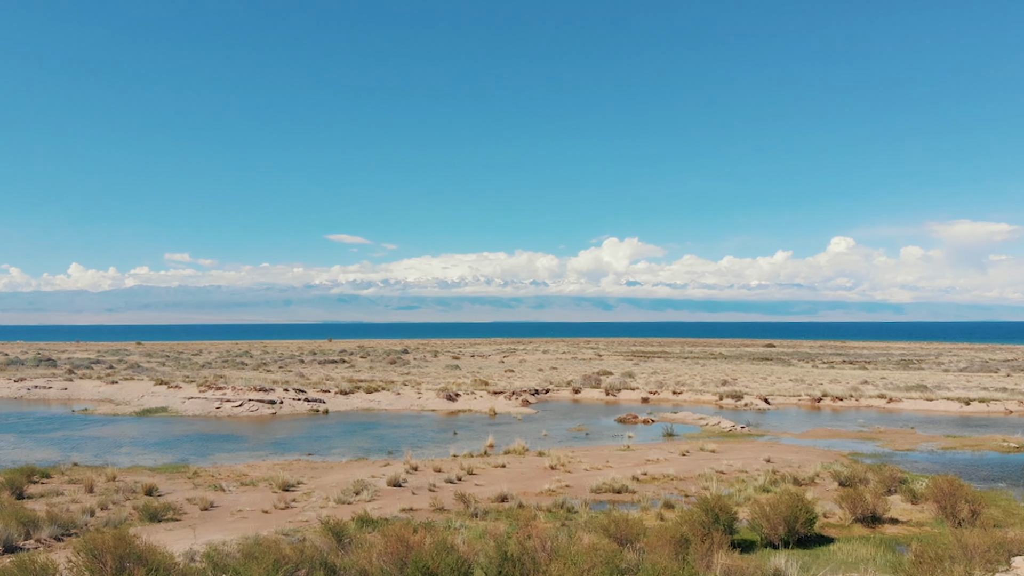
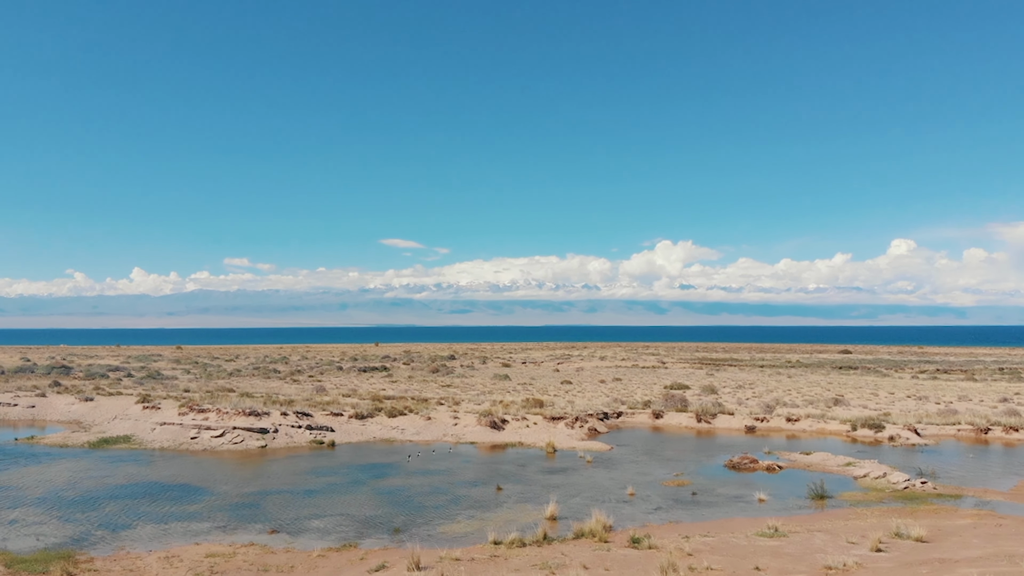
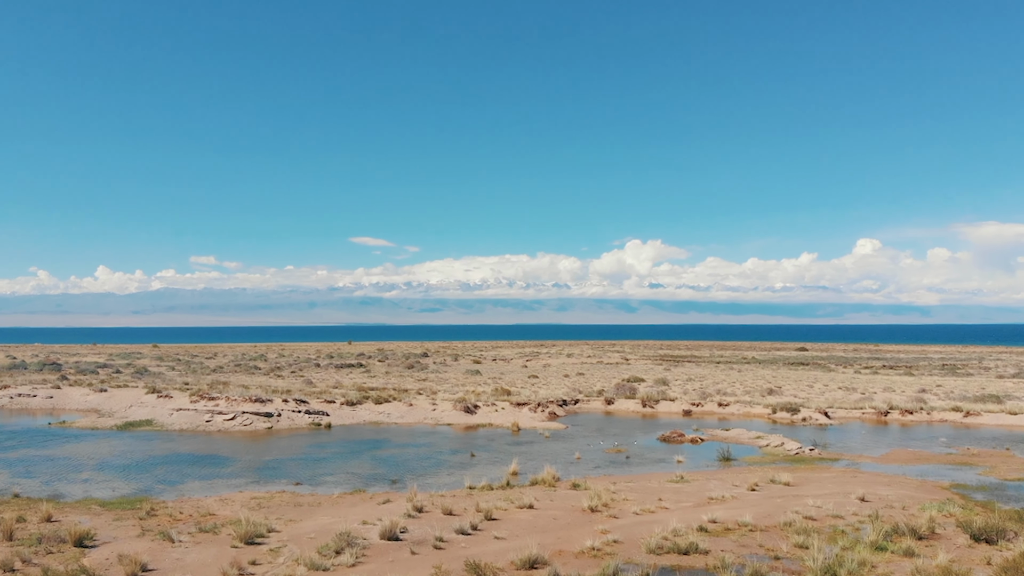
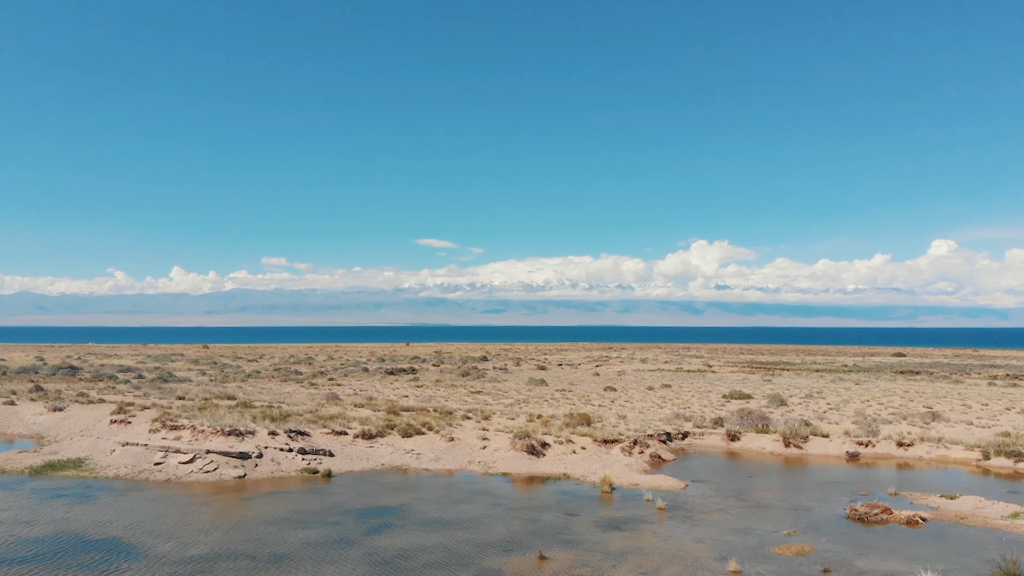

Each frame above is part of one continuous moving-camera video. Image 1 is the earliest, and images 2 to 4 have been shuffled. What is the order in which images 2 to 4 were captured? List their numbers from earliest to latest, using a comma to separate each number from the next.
3, 2, 4
